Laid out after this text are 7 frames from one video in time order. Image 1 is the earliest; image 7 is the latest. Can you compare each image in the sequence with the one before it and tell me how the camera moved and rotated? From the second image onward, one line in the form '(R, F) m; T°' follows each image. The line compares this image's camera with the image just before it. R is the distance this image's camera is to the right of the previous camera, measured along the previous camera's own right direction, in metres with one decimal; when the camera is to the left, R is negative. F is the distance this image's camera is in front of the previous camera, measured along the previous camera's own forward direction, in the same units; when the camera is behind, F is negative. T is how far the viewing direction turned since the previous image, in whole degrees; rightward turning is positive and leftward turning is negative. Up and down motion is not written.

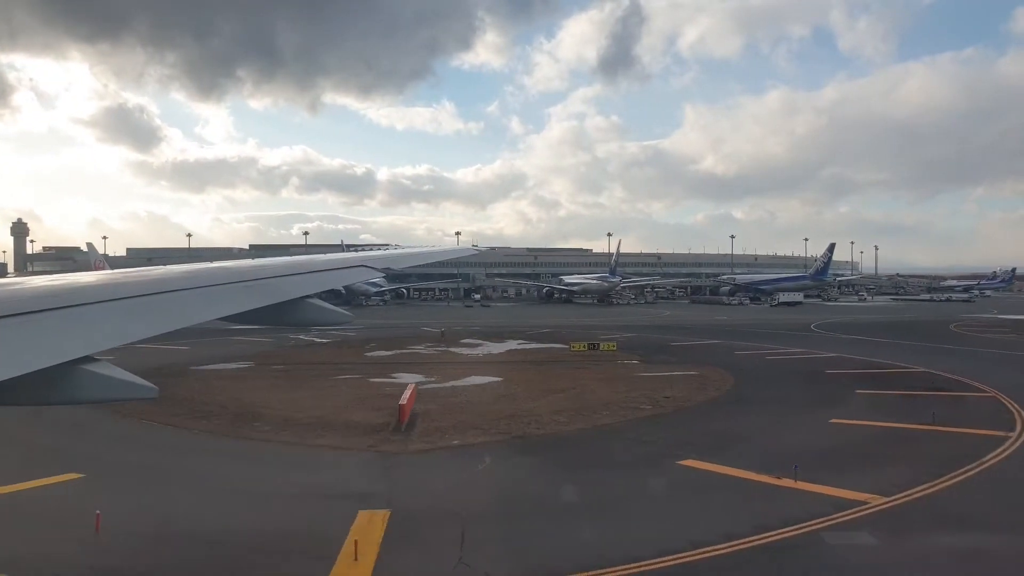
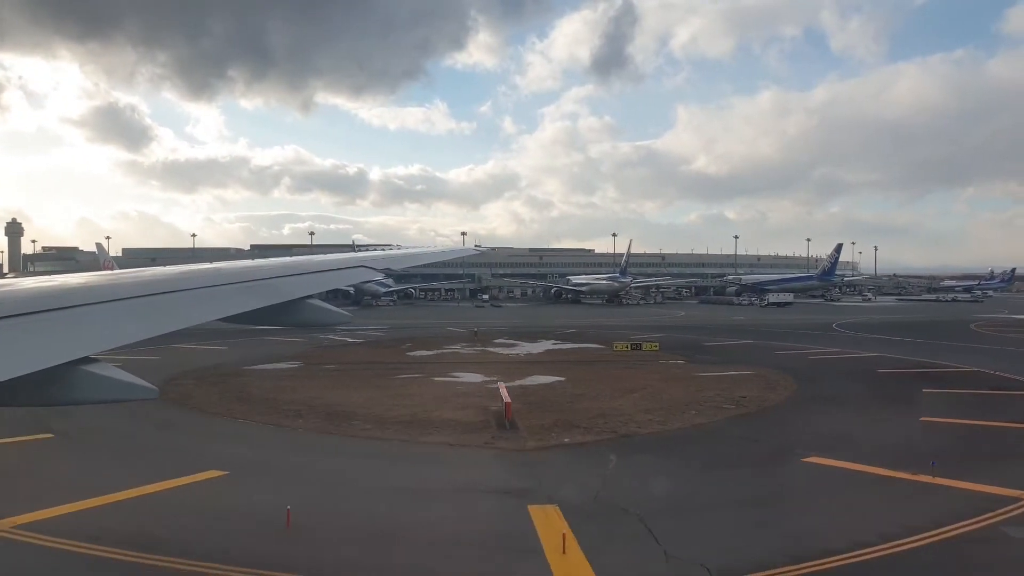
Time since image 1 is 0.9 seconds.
(-2.5, -0.1) m; 0°
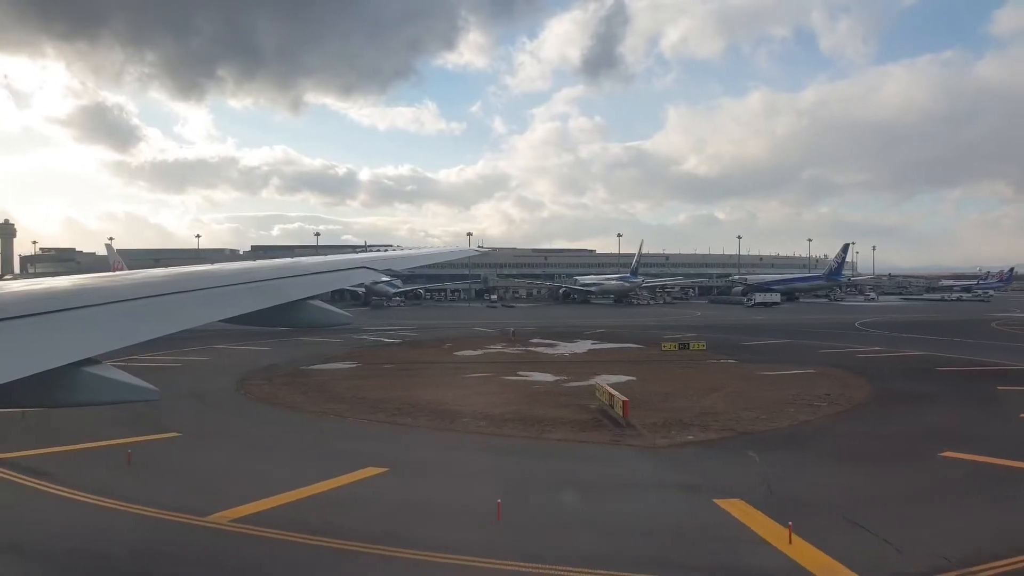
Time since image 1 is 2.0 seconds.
(-2.9, -0.2) m; 0°
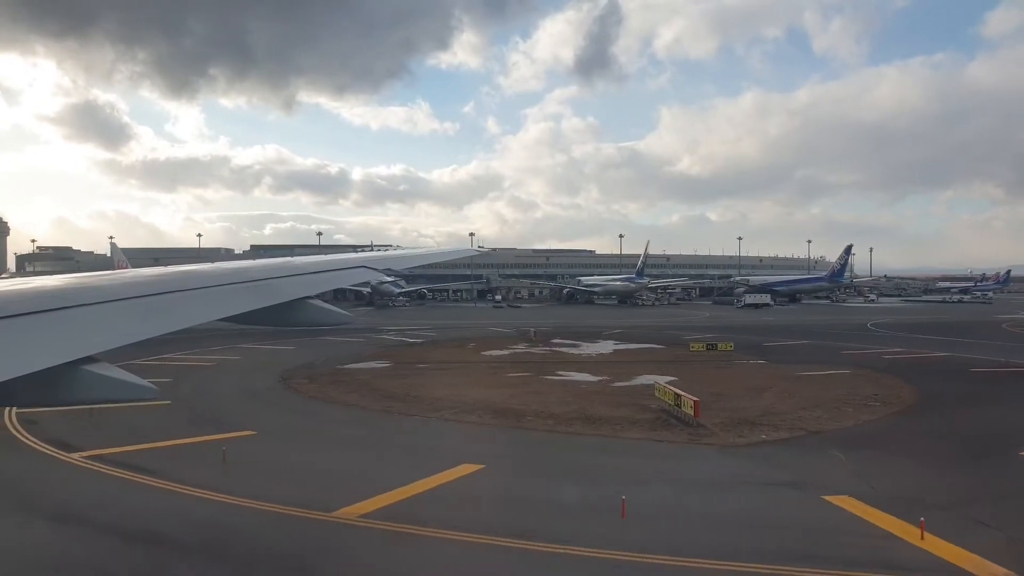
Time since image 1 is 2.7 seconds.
(-1.8, -0.1) m; 0°
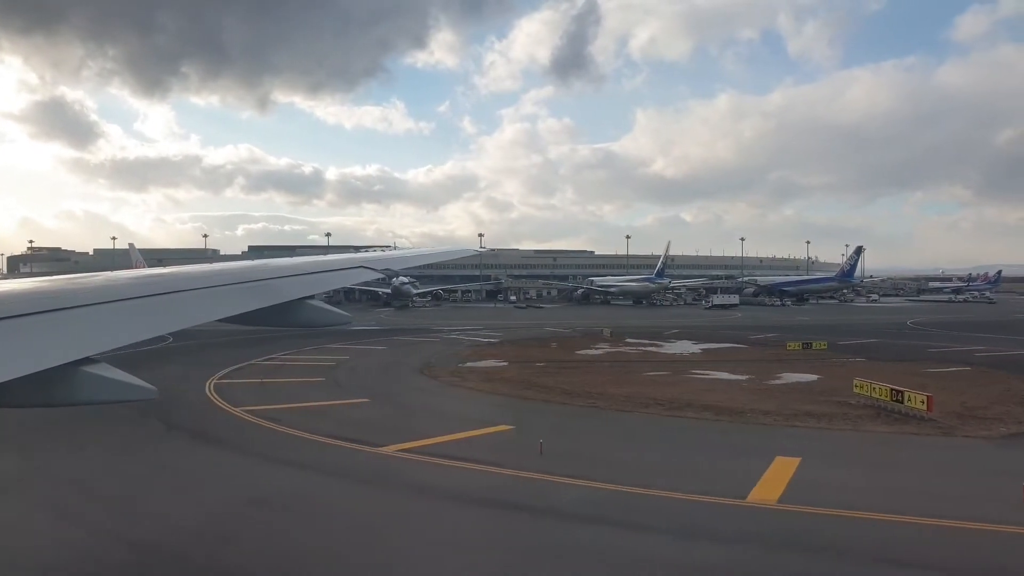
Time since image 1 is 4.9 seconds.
(-6.4, -0.4) m; +1°
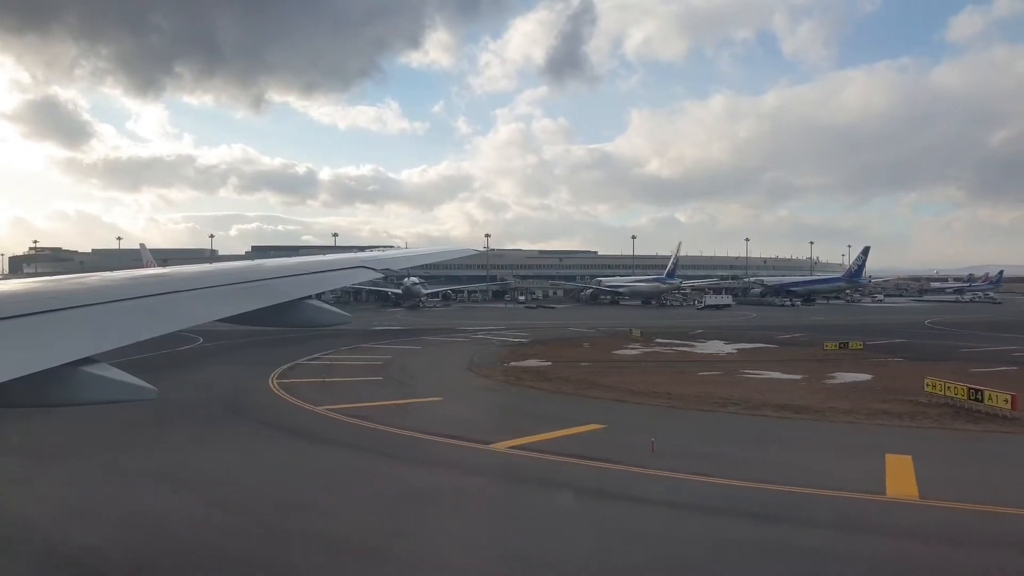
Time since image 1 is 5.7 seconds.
(-2.3, -0.2) m; 0°
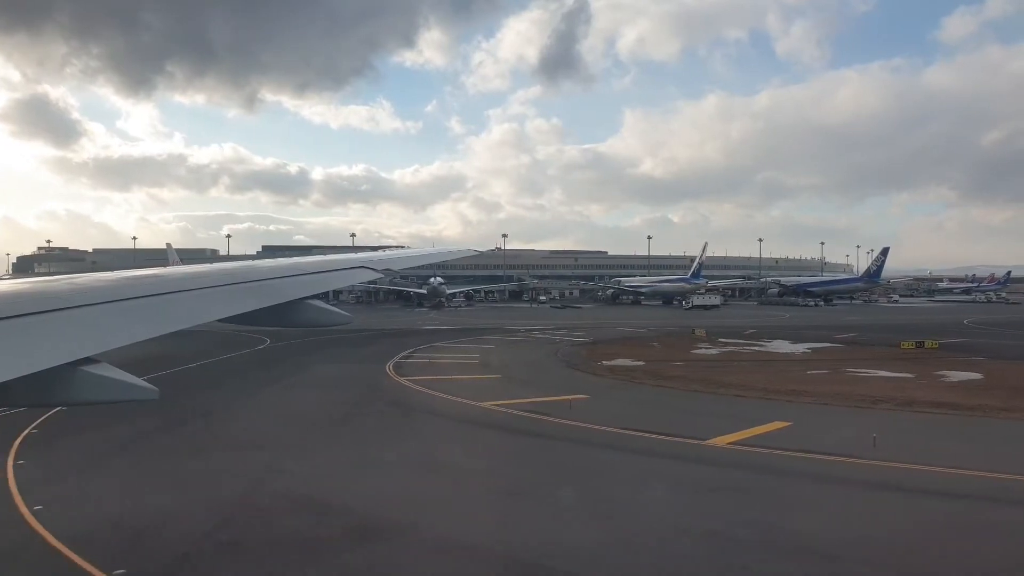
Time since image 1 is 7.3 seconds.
(-4.8, -0.4) m; 0°
